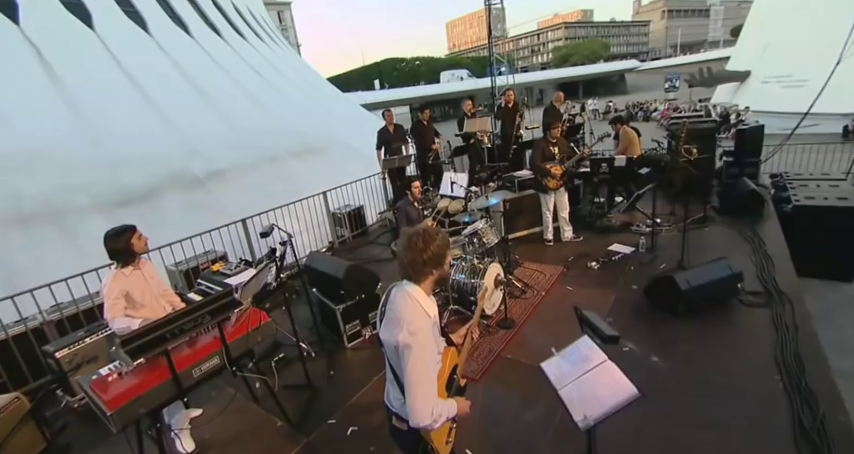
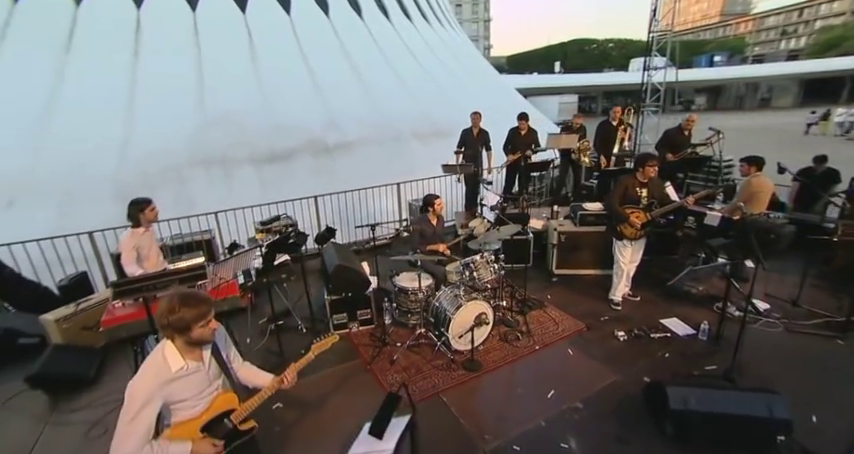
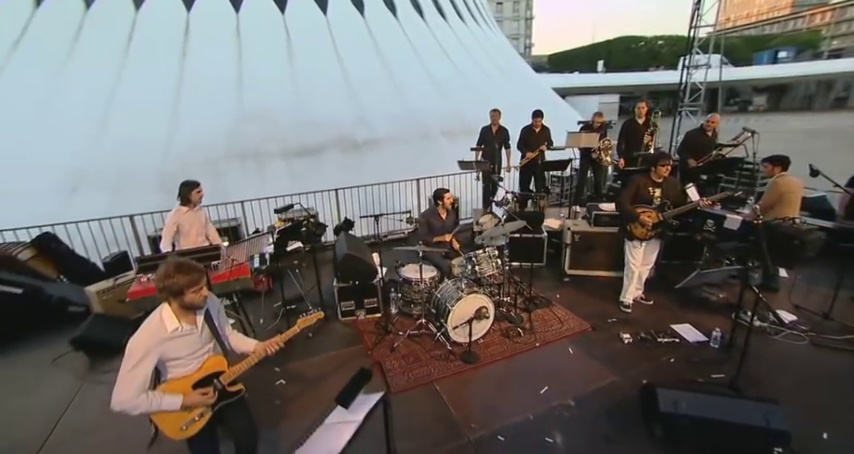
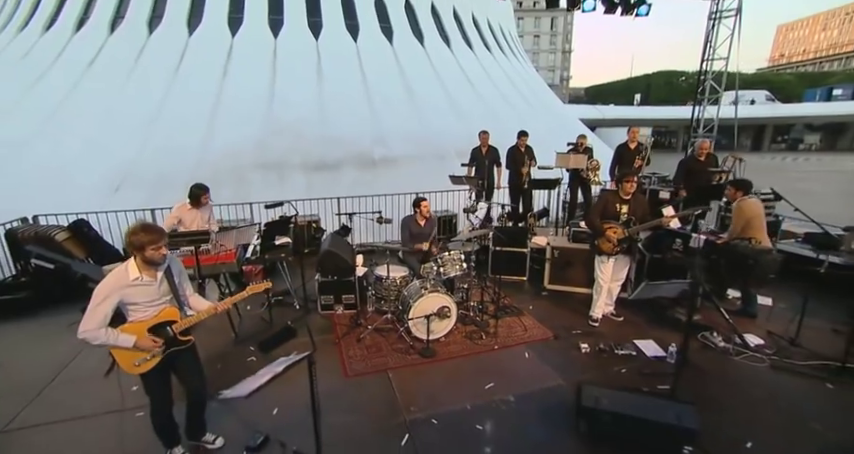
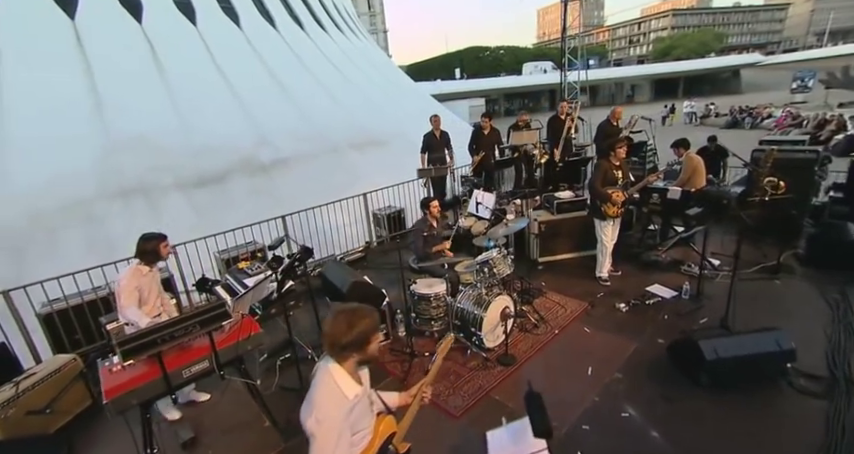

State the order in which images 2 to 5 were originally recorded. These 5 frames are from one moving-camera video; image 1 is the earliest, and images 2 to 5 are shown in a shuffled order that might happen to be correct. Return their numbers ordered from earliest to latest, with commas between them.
5, 2, 3, 4
